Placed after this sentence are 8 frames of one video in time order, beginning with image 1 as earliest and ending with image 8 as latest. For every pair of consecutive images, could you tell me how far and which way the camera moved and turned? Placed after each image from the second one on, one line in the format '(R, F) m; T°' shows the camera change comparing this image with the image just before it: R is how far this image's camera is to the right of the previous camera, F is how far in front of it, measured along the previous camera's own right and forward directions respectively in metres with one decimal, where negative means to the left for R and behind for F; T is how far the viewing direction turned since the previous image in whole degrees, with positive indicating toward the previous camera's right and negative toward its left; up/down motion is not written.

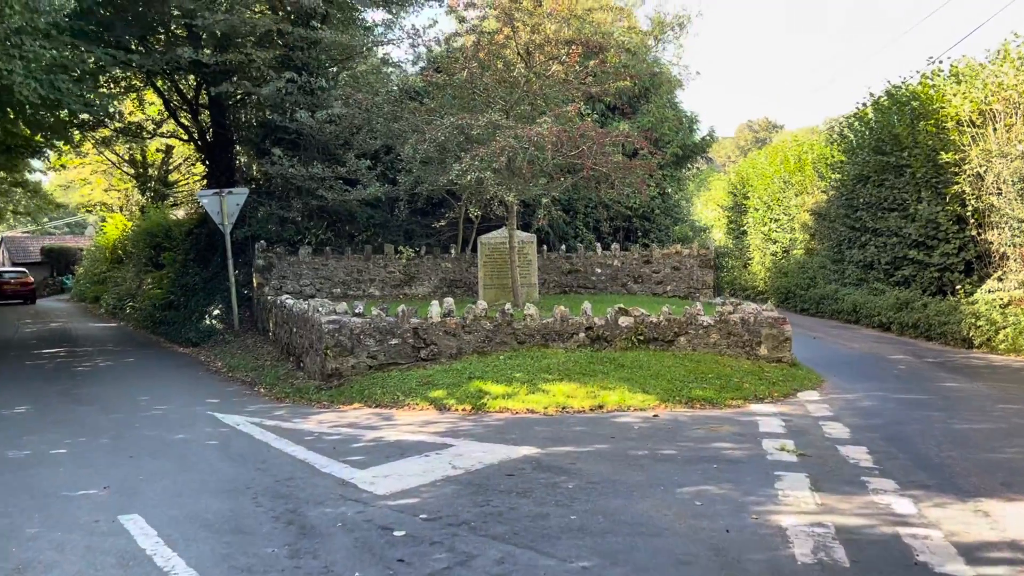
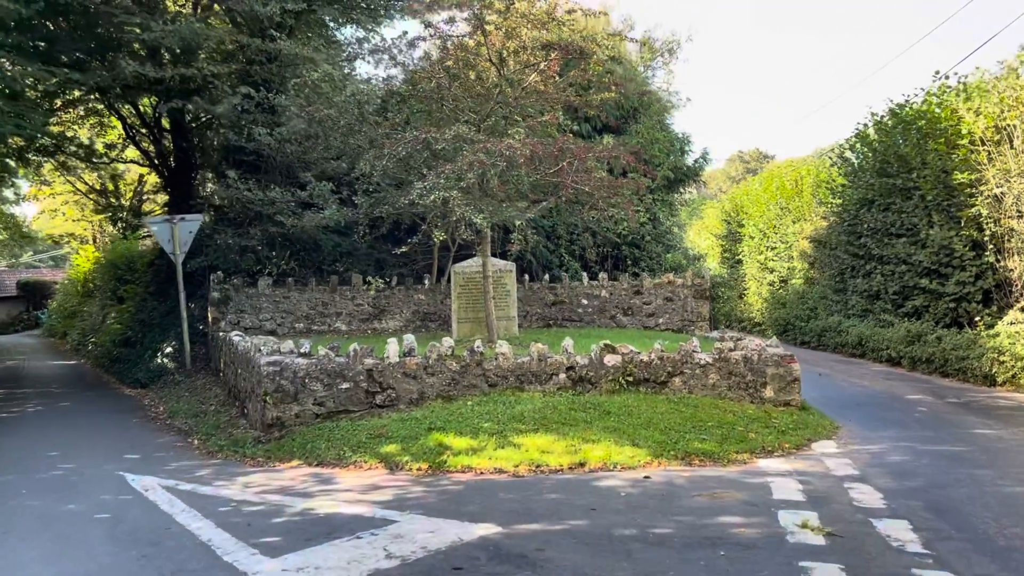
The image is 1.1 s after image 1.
(+0.2, +1.3) m; 0°
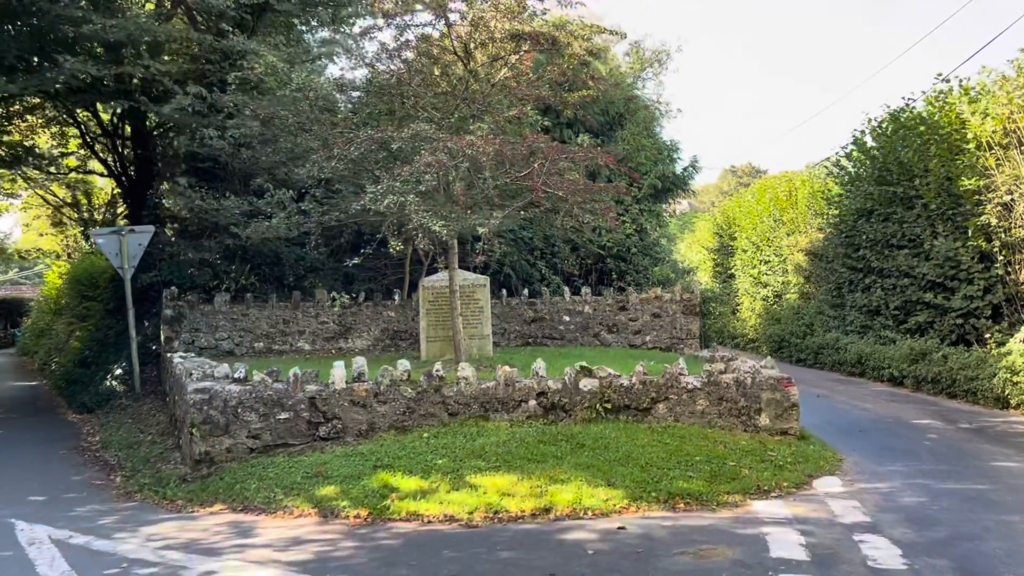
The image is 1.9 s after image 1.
(+0.3, +1.0) m; 0°
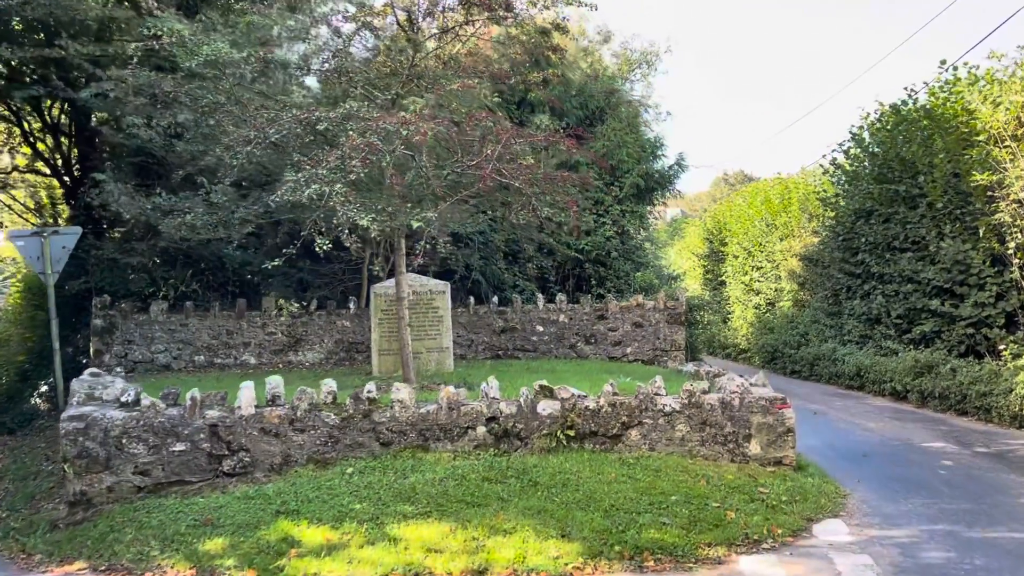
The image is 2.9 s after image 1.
(+0.4, +1.3) m; 0°
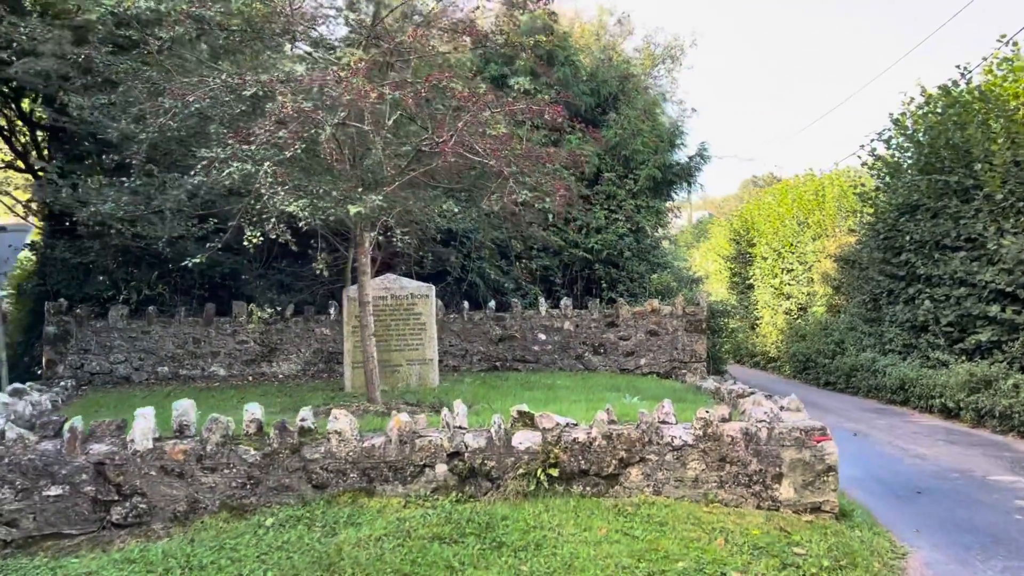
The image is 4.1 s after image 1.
(+0.4, +1.4) m; -2°
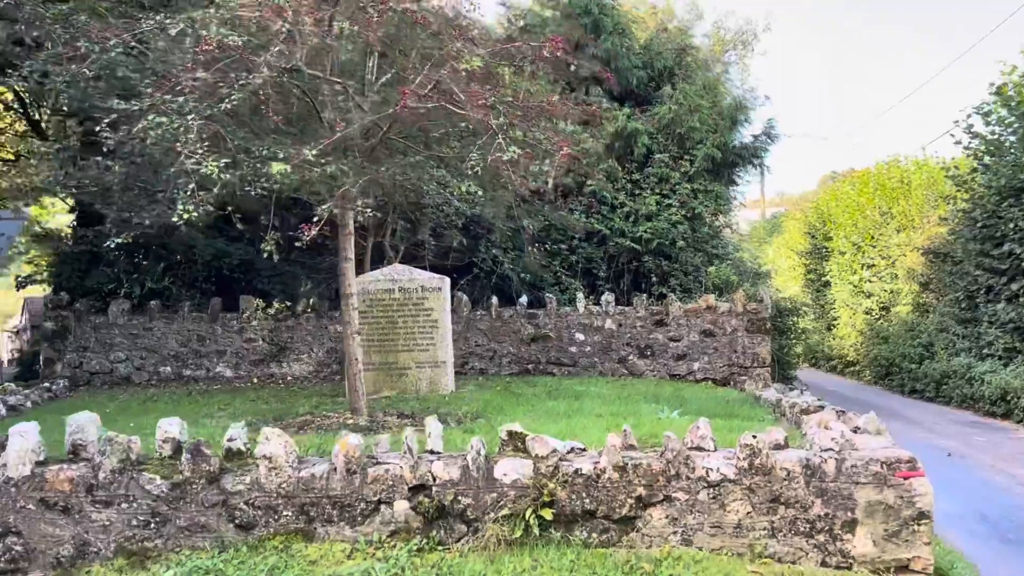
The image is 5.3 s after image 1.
(+0.5, +1.3) m; -5°
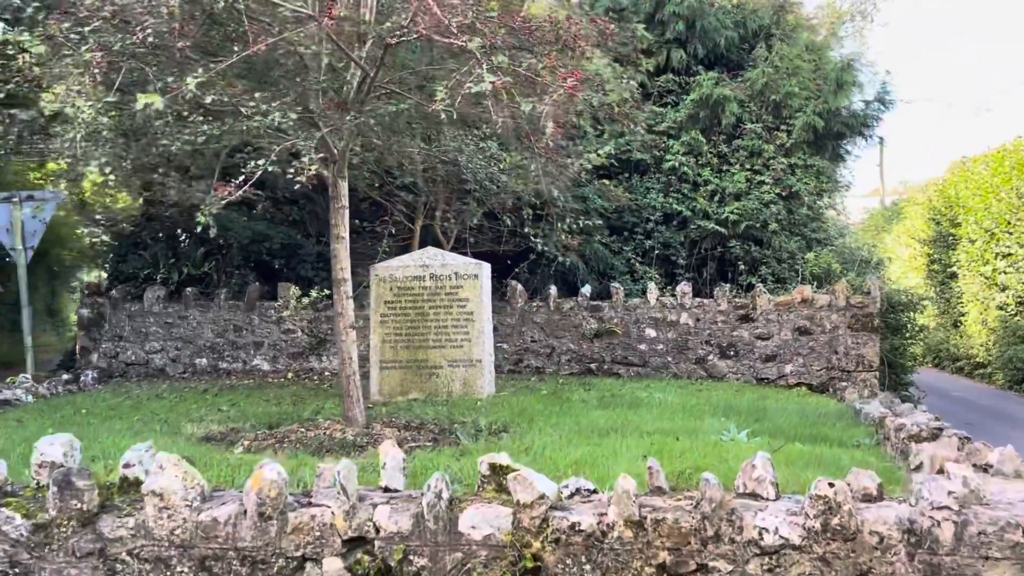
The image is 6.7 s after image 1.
(+0.5, +1.2) m; -7°
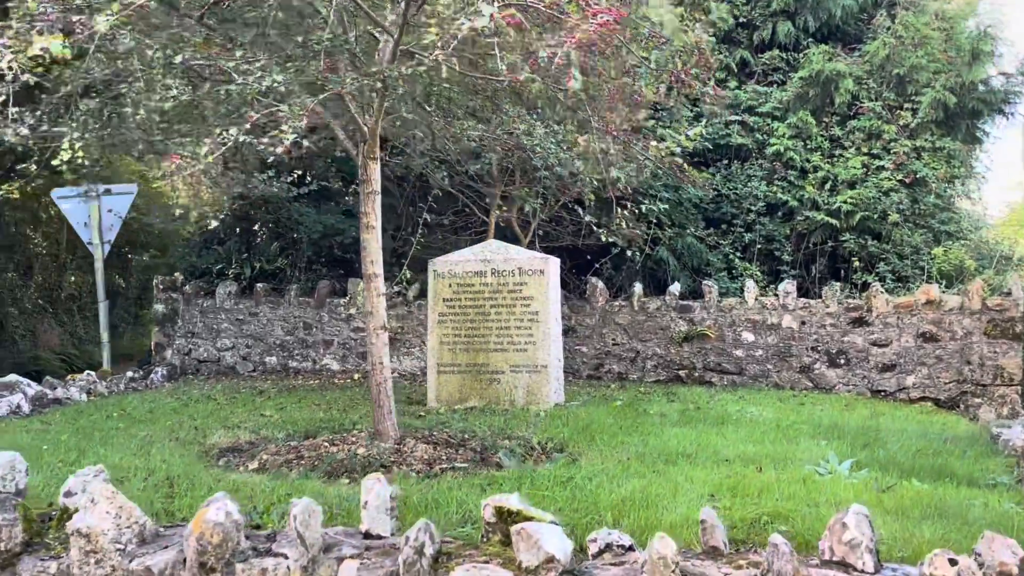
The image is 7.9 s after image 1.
(+0.3, +0.8) m; -8°
